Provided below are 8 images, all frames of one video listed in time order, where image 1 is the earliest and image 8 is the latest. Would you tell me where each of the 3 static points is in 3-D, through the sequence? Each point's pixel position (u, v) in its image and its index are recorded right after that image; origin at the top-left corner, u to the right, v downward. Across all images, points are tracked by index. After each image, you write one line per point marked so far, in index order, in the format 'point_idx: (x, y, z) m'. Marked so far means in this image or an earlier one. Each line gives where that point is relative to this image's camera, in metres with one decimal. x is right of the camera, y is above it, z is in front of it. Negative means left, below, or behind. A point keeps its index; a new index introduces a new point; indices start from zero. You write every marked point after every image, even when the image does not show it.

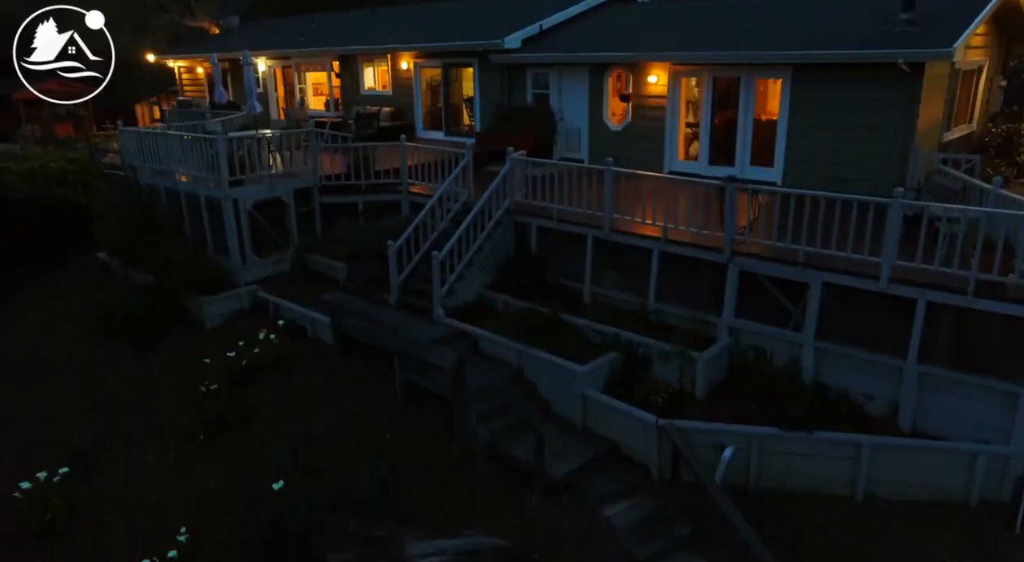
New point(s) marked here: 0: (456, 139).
0: (-1.3, +3.3, +17.4) m
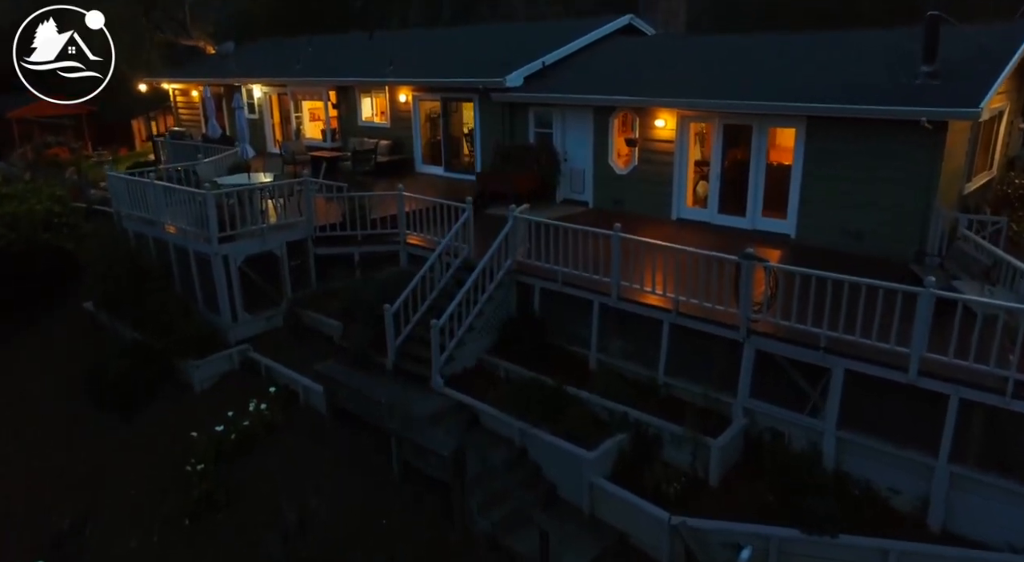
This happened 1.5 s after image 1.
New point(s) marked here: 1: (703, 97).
0: (-1.3, +2.4, +16.9) m
1: (+3.2, +3.0, +12.1) m
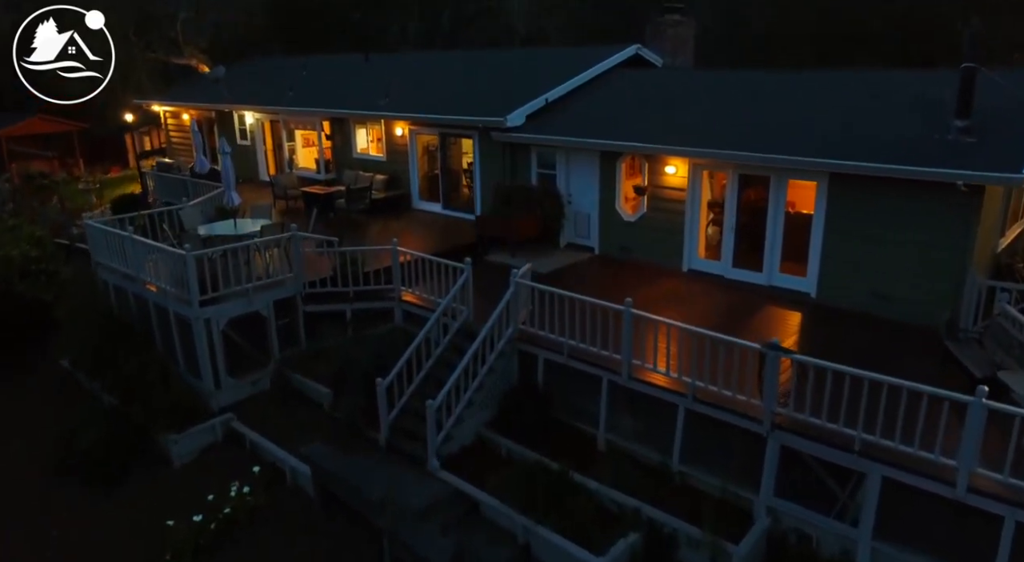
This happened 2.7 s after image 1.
0: (-1.3, +1.5, +16.2) m
1: (+3.2, +2.0, +11.4) m
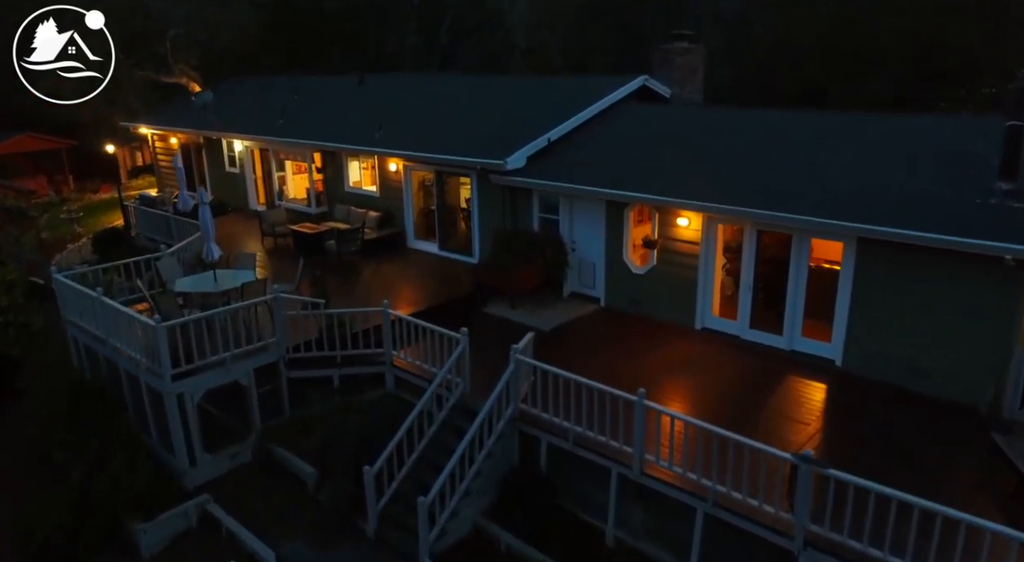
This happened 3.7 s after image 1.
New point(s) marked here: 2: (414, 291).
0: (-1.3, +0.6, +15.3) m
1: (+3.2, +1.1, +10.5) m
2: (-1.8, -0.2, +13.5) m
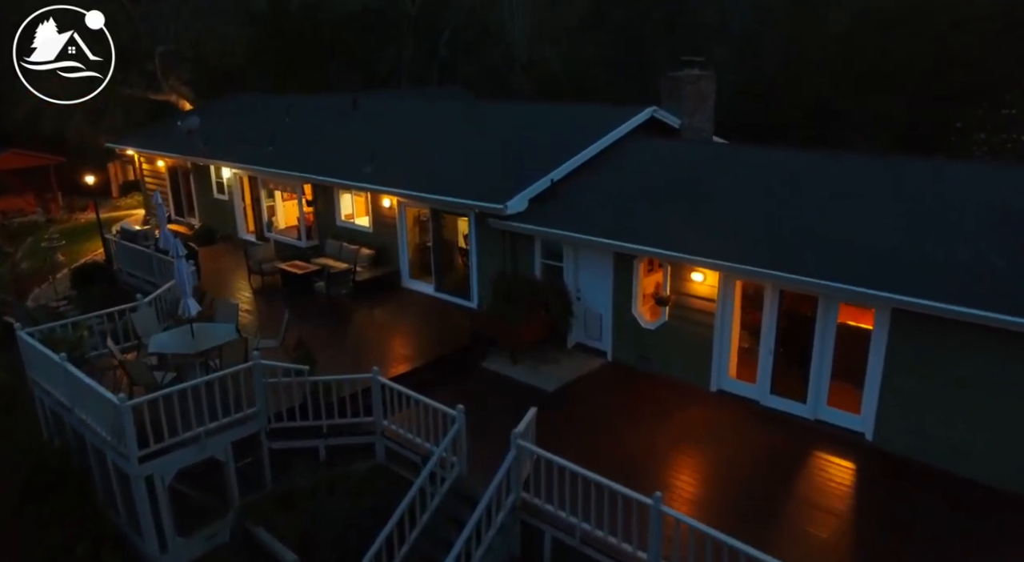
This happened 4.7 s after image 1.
0: (-1.3, -0.3, +14.4) m
1: (+3.2, +0.3, +9.6) m
2: (-1.8, -1.0, +12.7) m
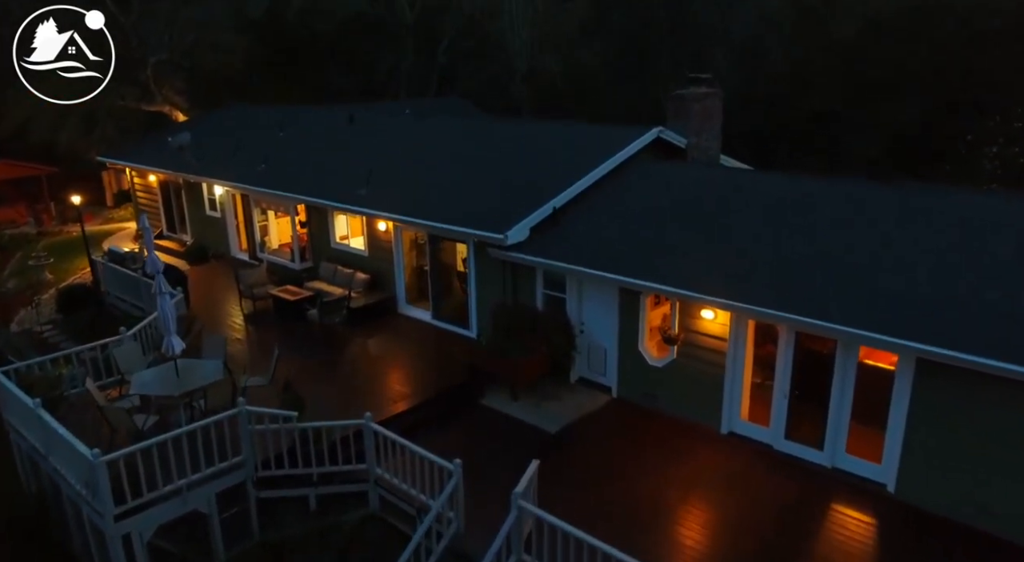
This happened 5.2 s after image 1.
0: (-1.3, -0.8, +13.9) m
1: (+3.2, -0.2, +9.1) m
2: (-1.8, -1.5, +12.1) m
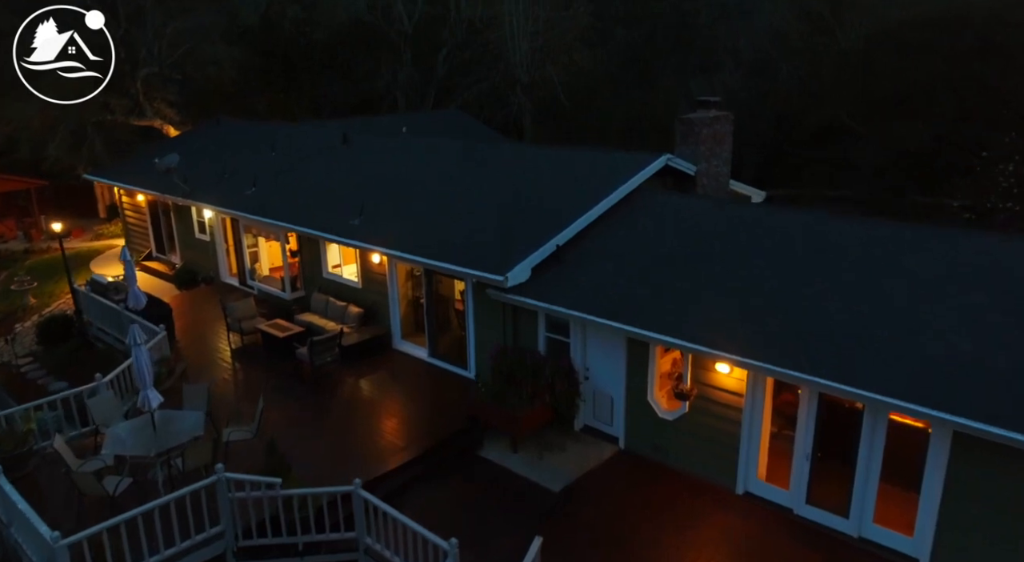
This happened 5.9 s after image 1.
0: (-1.2, -1.4, +13.2) m
1: (+3.2, -0.9, +8.4) m
2: (-1.8, -2.1, +11.5) m
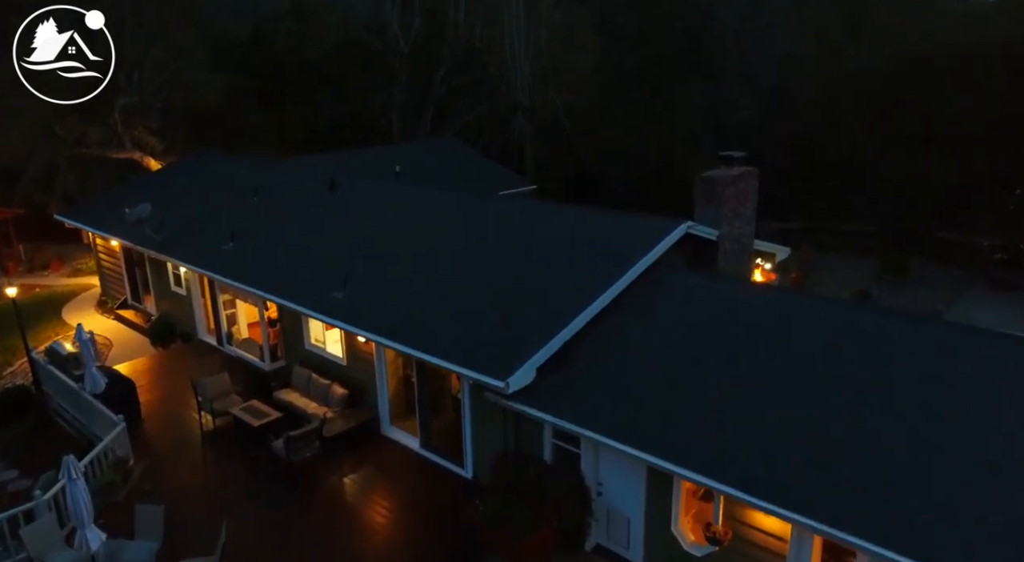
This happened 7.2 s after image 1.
0: (-1.2, -2.7, +11.8) m
1: (+3.3, -2.2, +7.0) m
2: (-1.7, -3.5, +10.0) m
